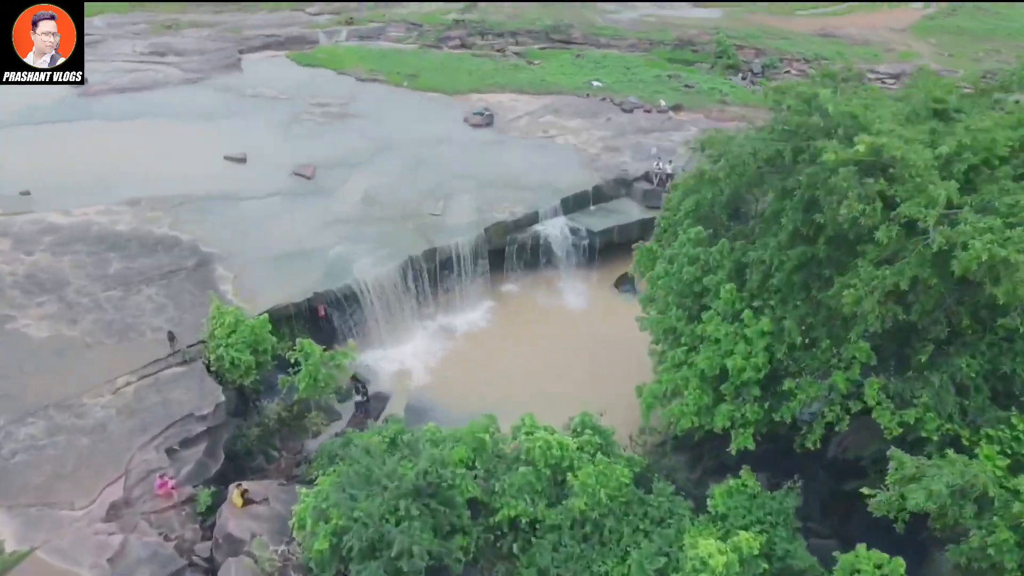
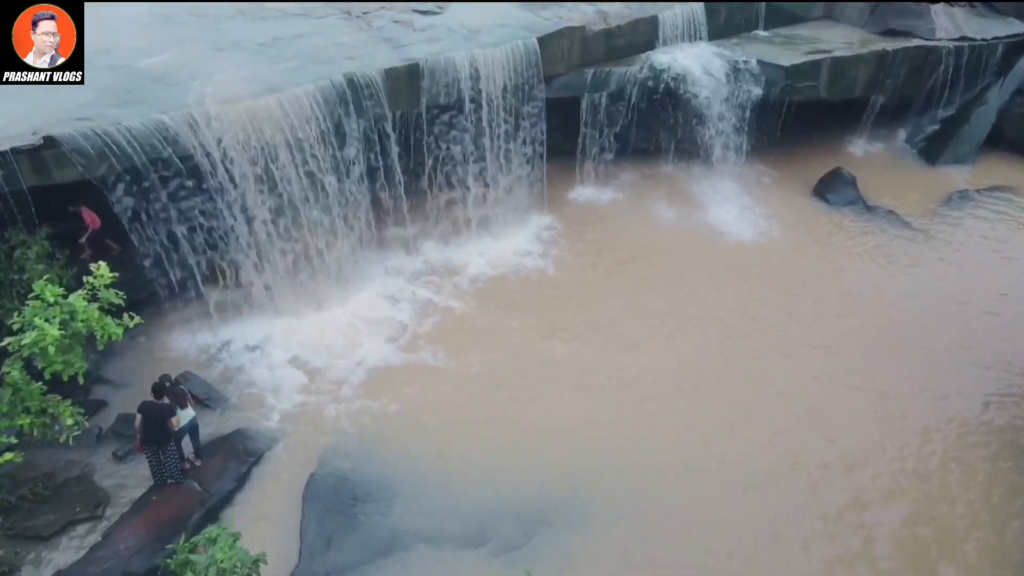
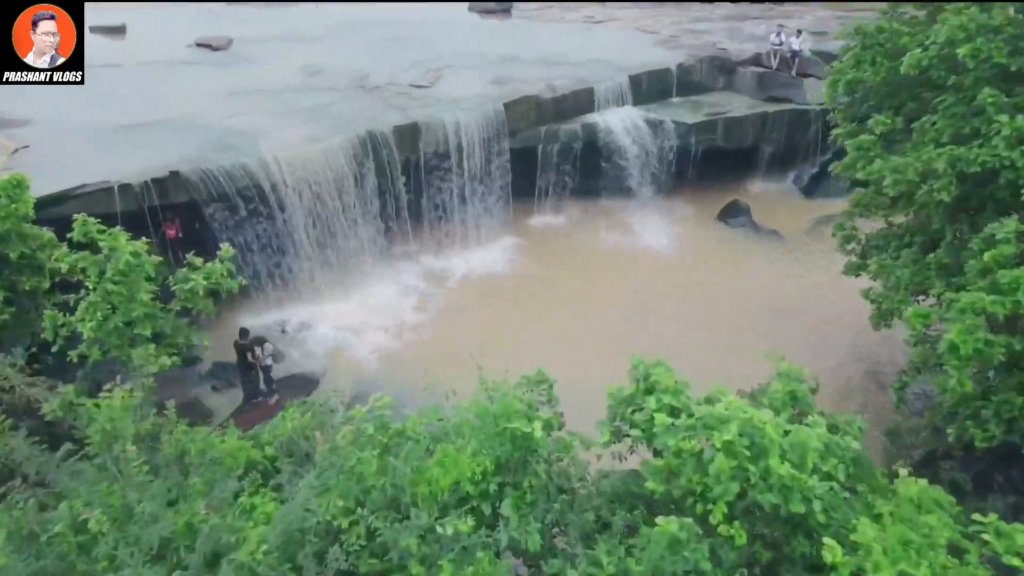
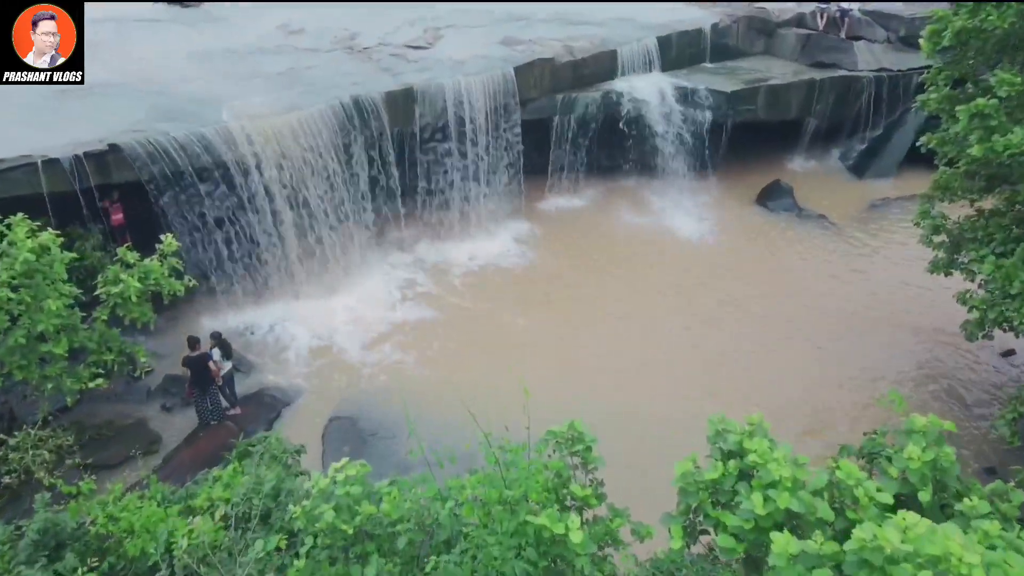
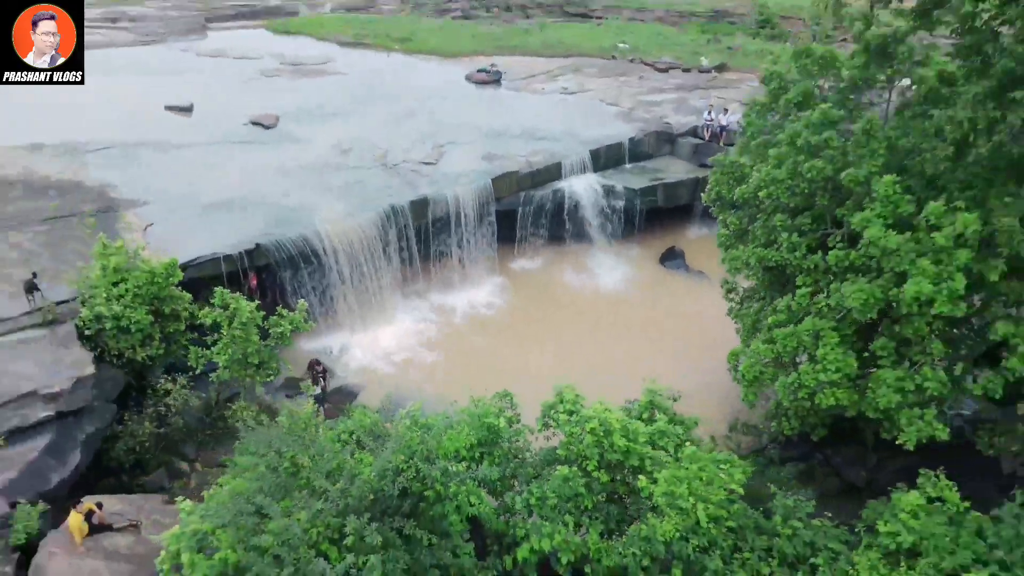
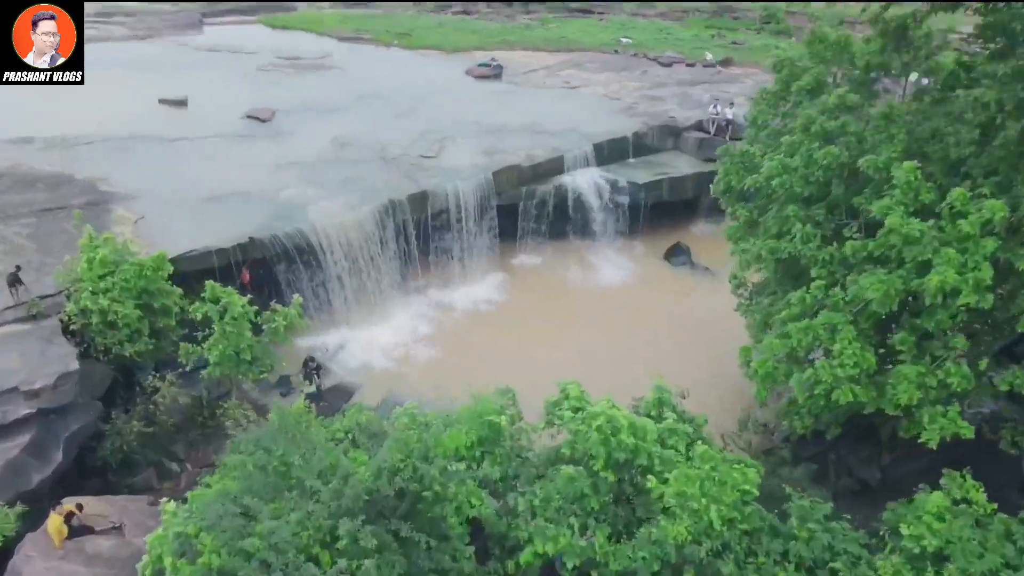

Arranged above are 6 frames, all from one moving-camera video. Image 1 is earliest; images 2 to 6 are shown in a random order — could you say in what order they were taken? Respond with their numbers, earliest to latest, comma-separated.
6, 3, 4, 2, 5
